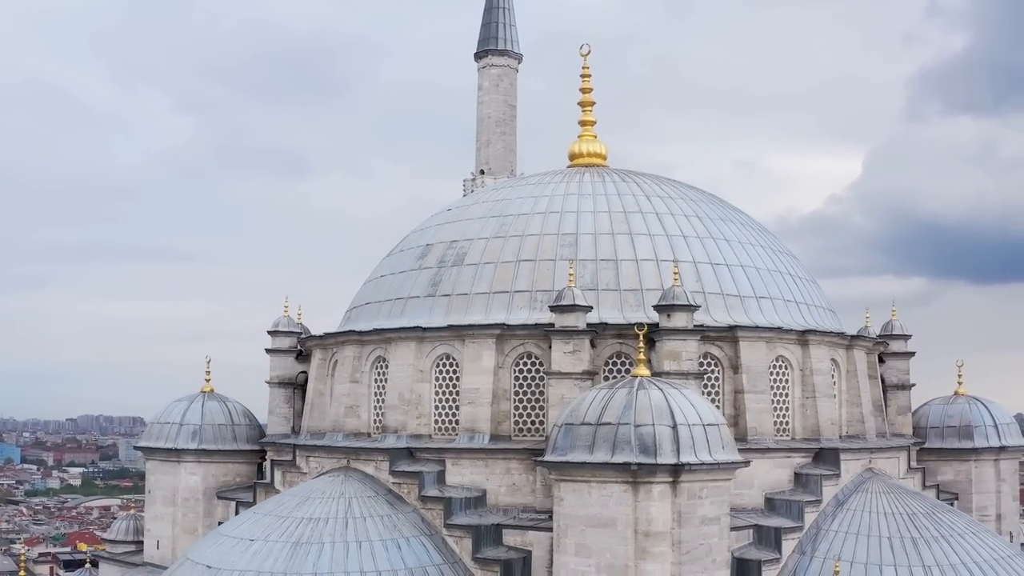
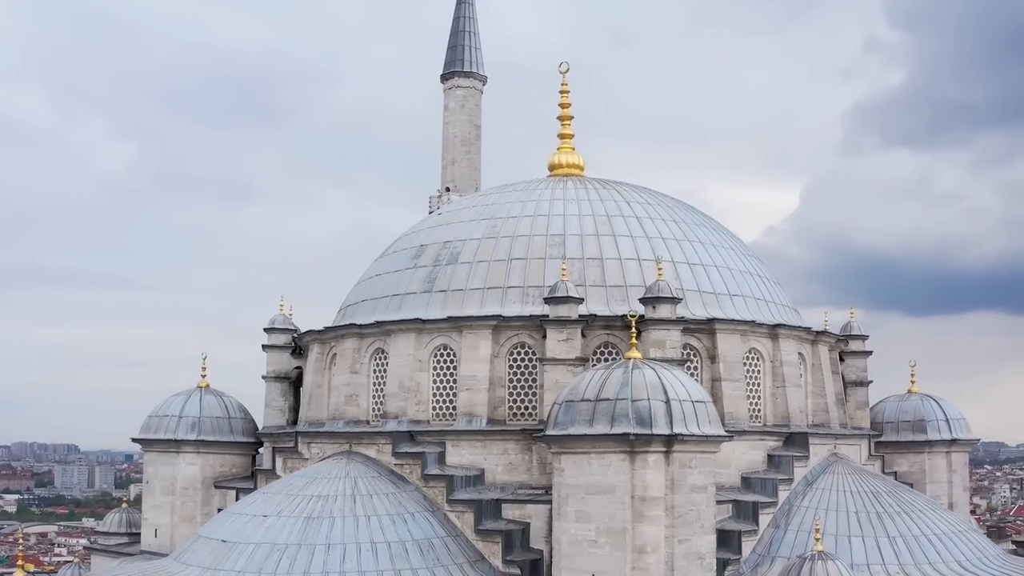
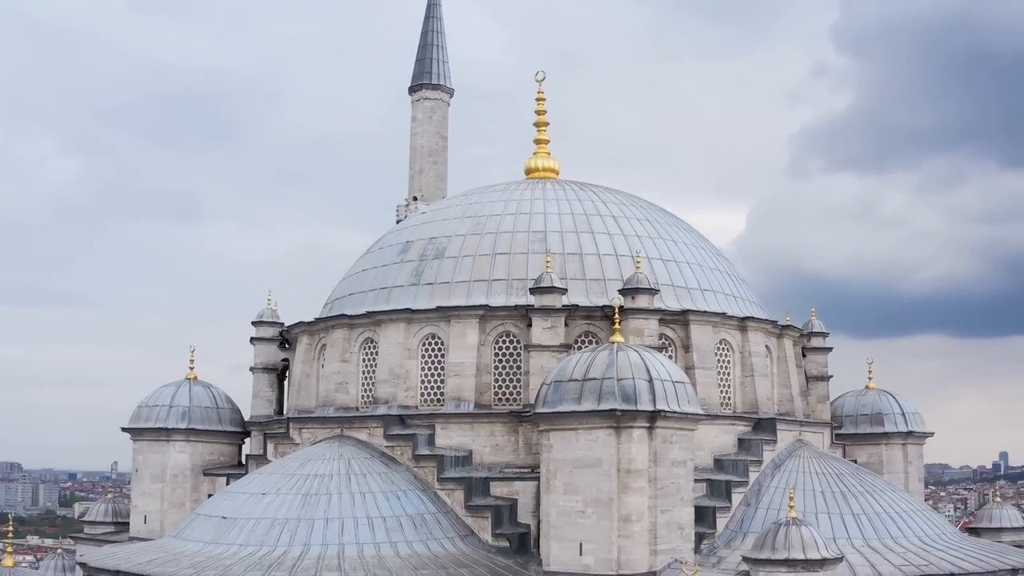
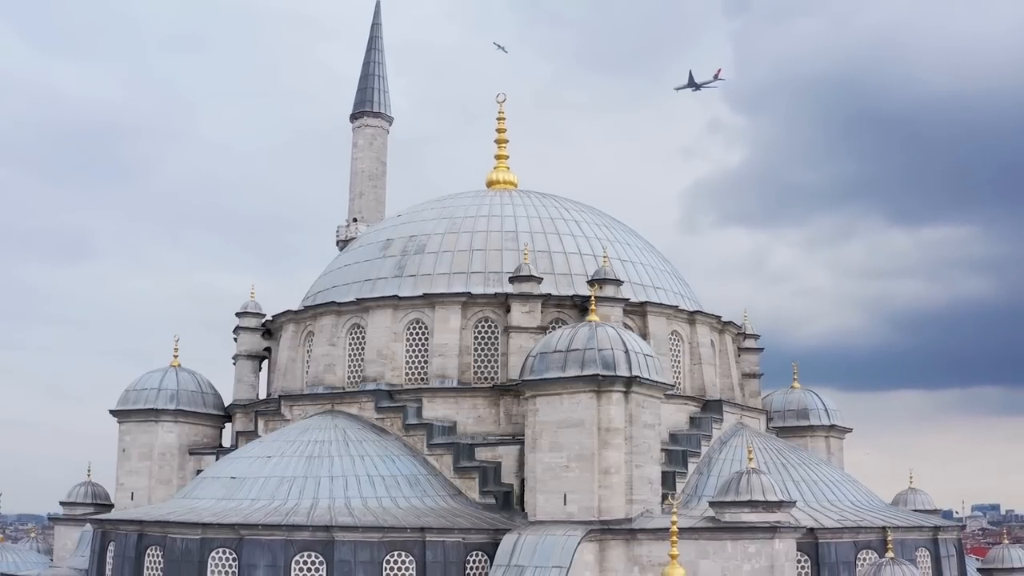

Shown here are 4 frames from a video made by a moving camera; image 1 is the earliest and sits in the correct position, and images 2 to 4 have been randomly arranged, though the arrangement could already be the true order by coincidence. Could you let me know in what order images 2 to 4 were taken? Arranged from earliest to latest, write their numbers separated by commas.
2, 3, 4
